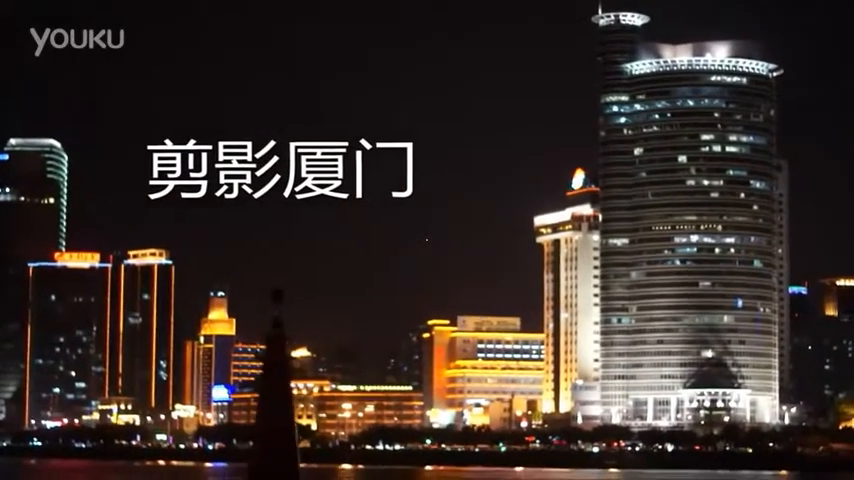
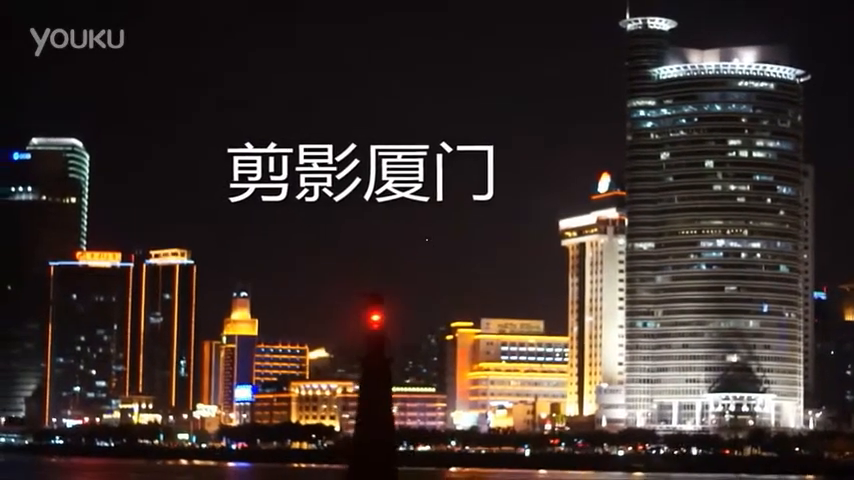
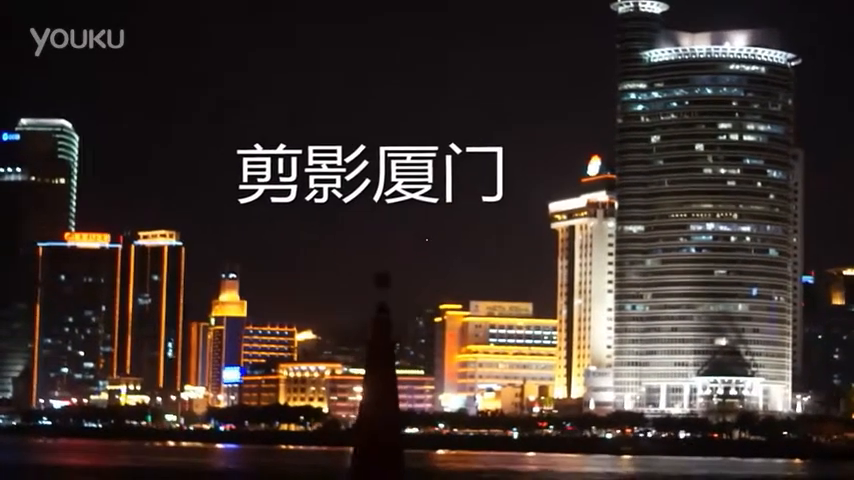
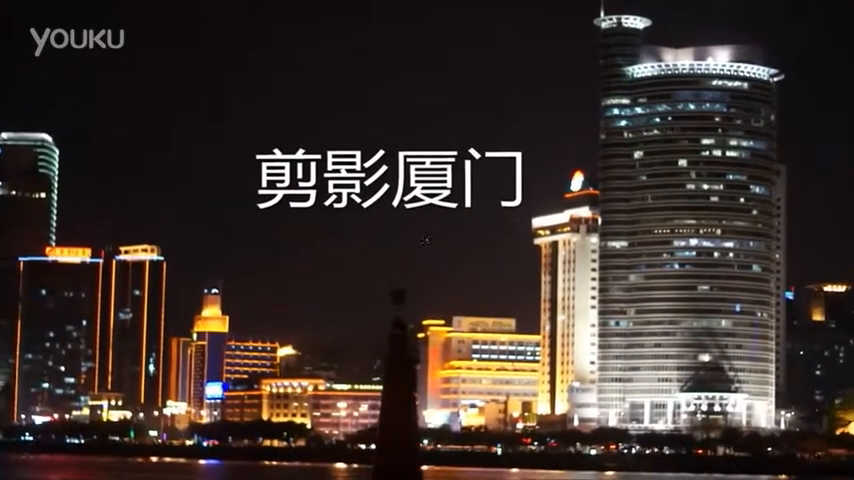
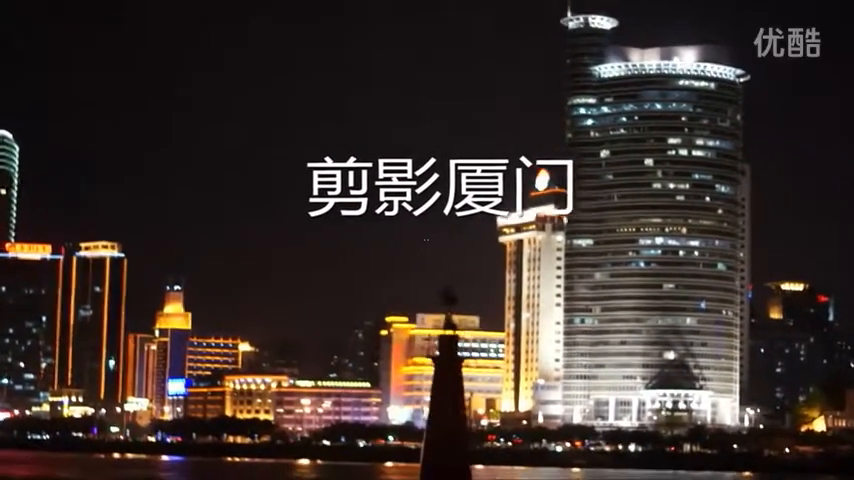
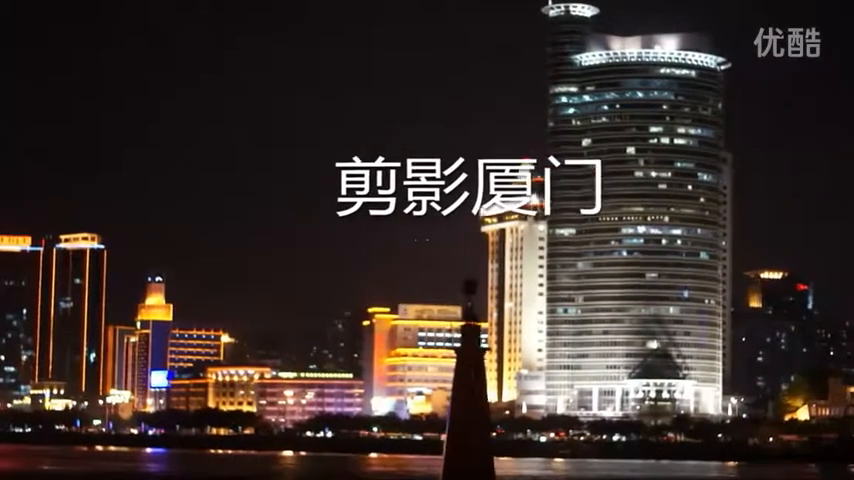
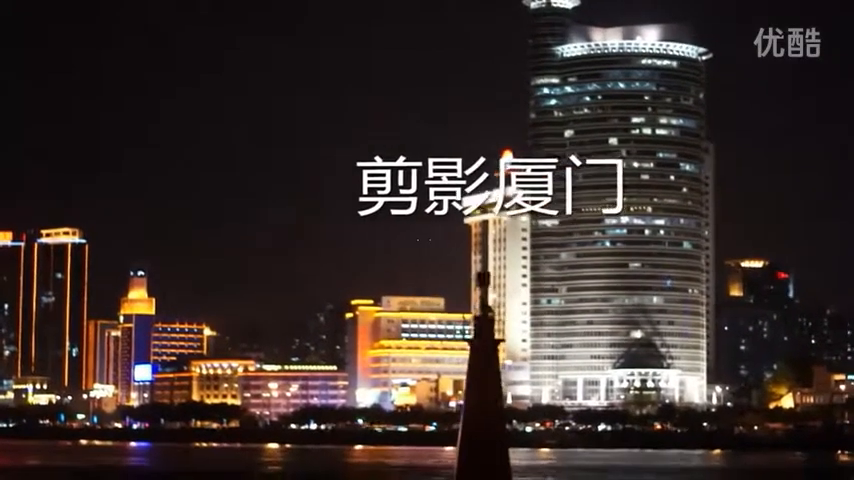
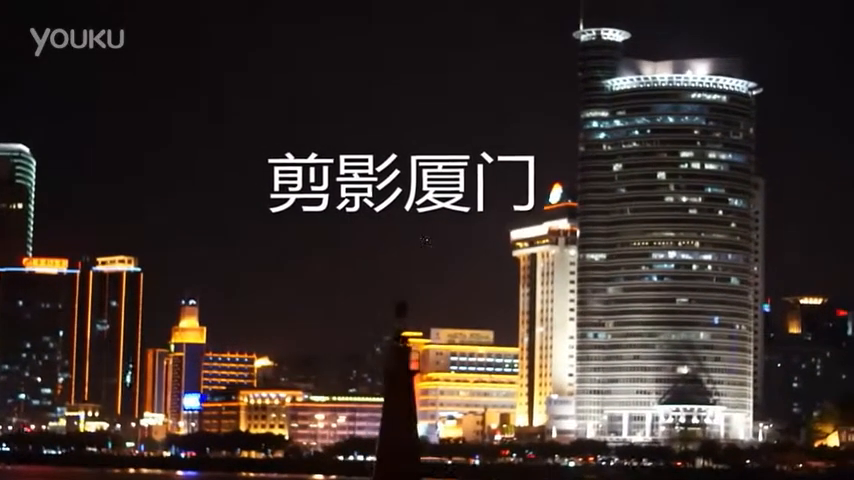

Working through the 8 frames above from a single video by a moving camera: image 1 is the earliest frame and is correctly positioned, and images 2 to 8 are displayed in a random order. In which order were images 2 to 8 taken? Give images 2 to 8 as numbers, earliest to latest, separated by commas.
2, 3, 4, 8, 5, 6, 7
